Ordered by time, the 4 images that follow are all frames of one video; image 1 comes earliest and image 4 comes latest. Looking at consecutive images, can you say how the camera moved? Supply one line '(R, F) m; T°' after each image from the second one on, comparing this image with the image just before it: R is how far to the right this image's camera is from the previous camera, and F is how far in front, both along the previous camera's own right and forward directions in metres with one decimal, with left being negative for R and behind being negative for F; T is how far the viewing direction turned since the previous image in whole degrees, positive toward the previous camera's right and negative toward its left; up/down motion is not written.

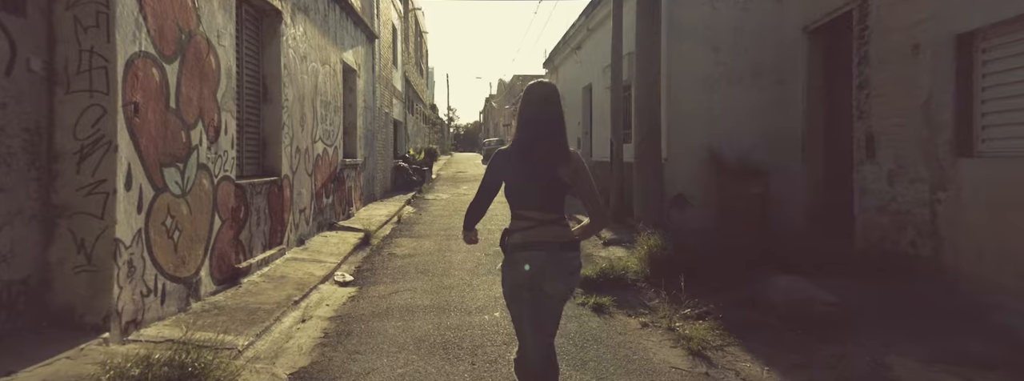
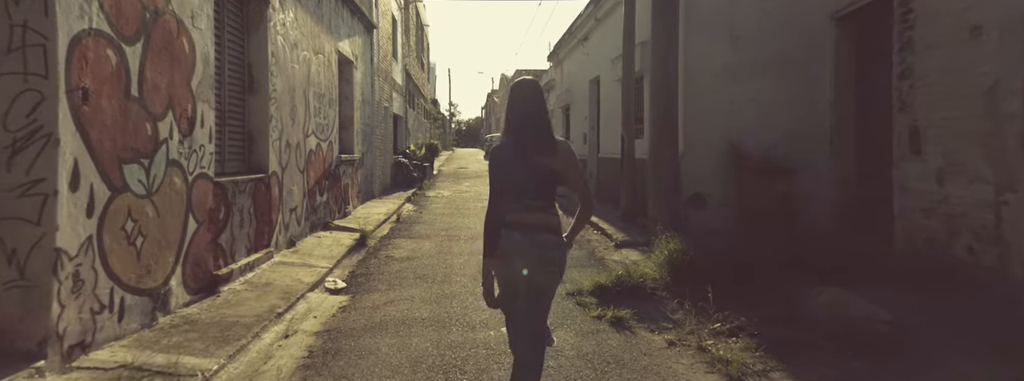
(-0.1, +0.5) m; 0°
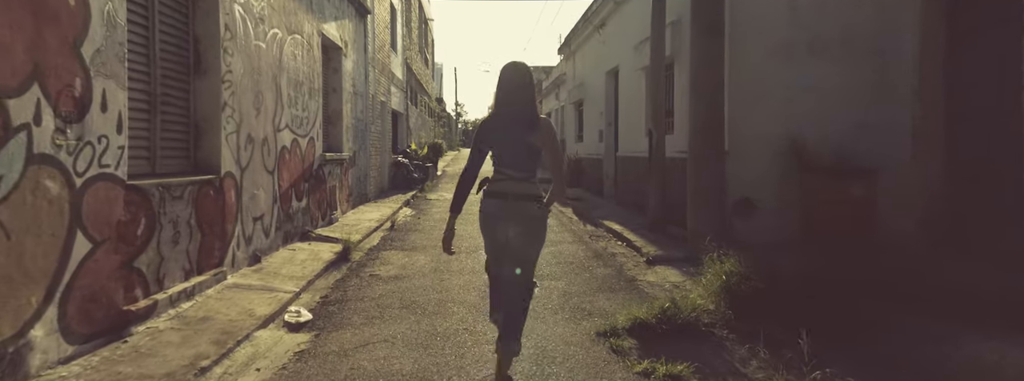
(0.0, +1.3) m; -1°
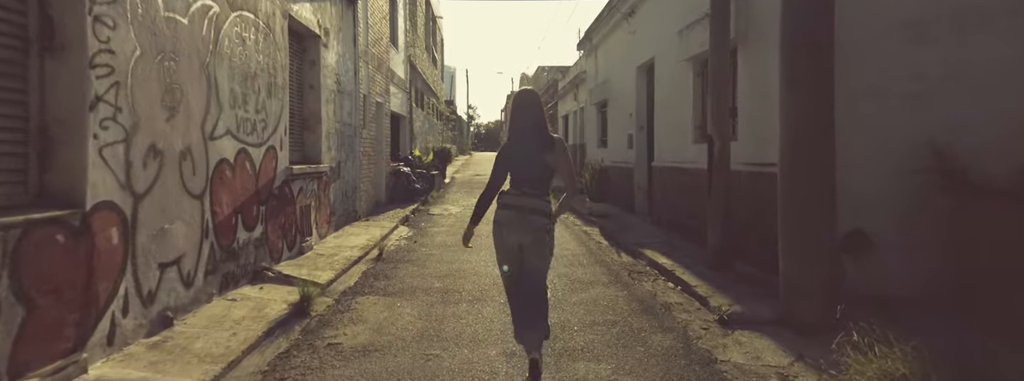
(0.0, +1.8) m; -1°
